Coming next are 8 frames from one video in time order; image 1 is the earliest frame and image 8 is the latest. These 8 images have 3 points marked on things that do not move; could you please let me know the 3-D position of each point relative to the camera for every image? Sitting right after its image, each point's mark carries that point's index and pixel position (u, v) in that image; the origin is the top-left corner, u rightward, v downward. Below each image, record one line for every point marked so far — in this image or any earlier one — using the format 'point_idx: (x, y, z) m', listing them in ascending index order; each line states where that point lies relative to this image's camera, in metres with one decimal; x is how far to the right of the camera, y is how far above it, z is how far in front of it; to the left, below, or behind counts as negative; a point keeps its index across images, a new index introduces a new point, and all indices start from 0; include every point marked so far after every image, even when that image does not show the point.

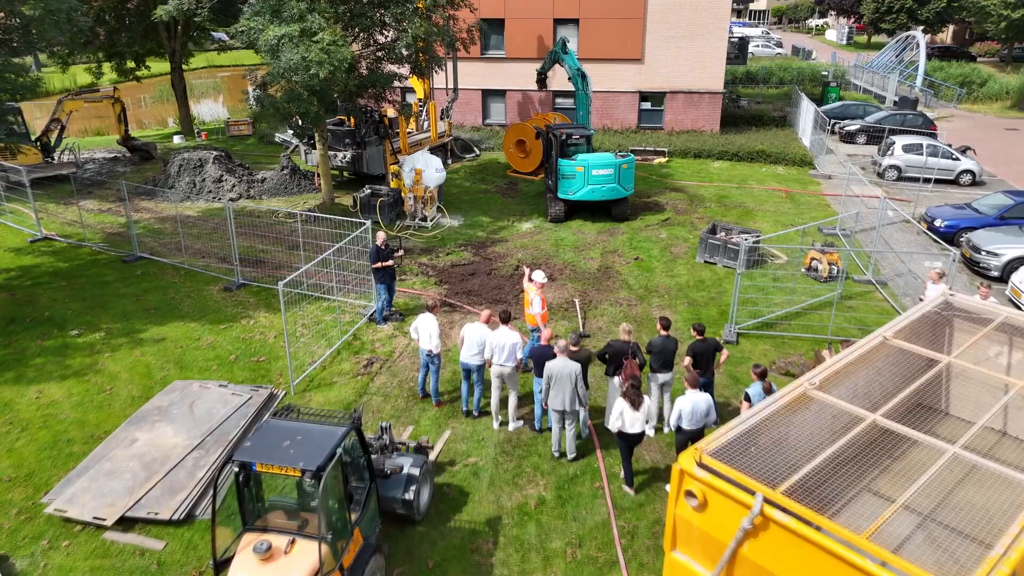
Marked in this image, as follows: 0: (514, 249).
0: (0.0, +0.8, +15.2) m
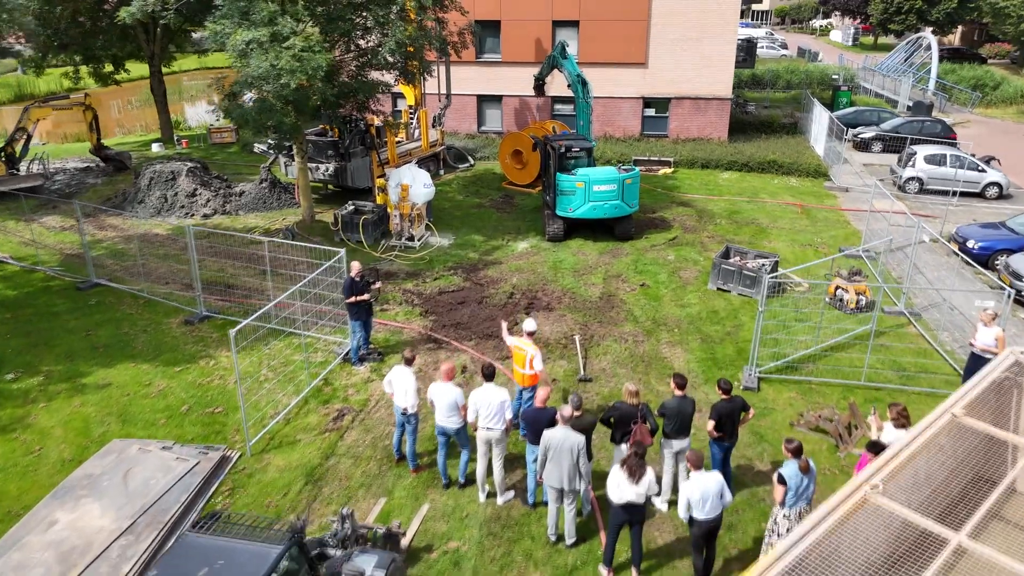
0: (-0.1, +0.3, +14.0) m
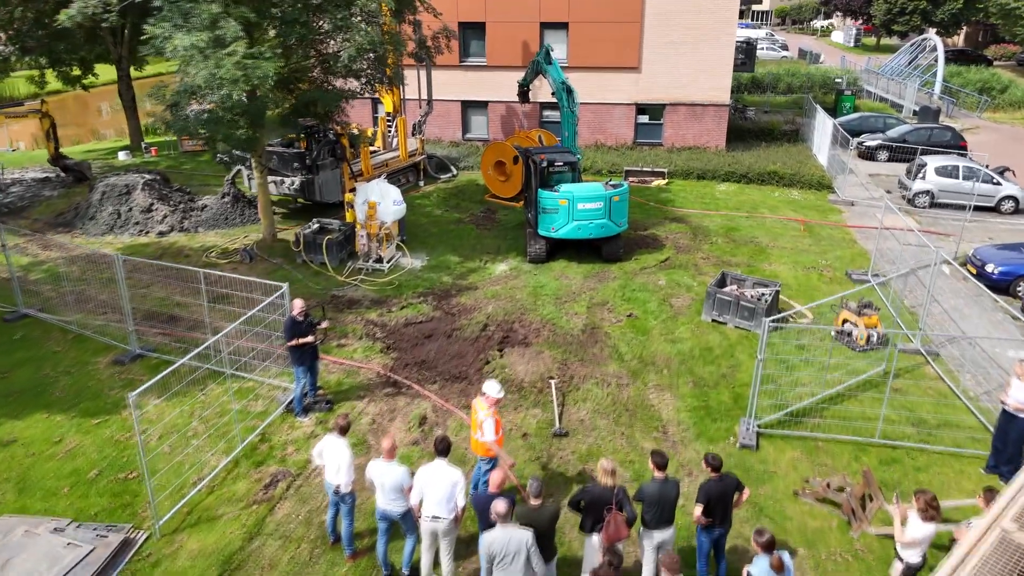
0: (-0.5, -0.2, +12.7) m
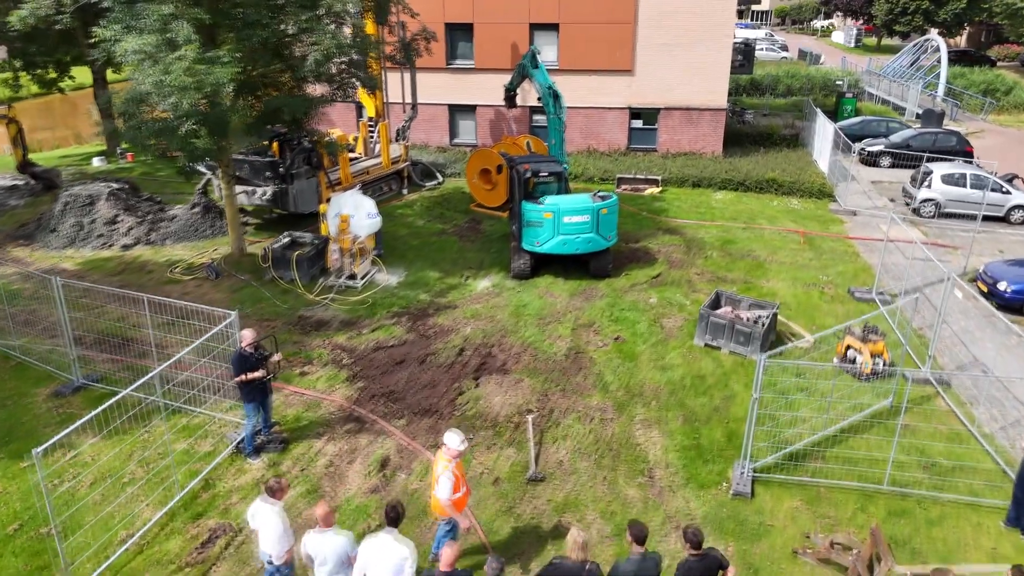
0: (-0.8, -0.5, +11.9) m
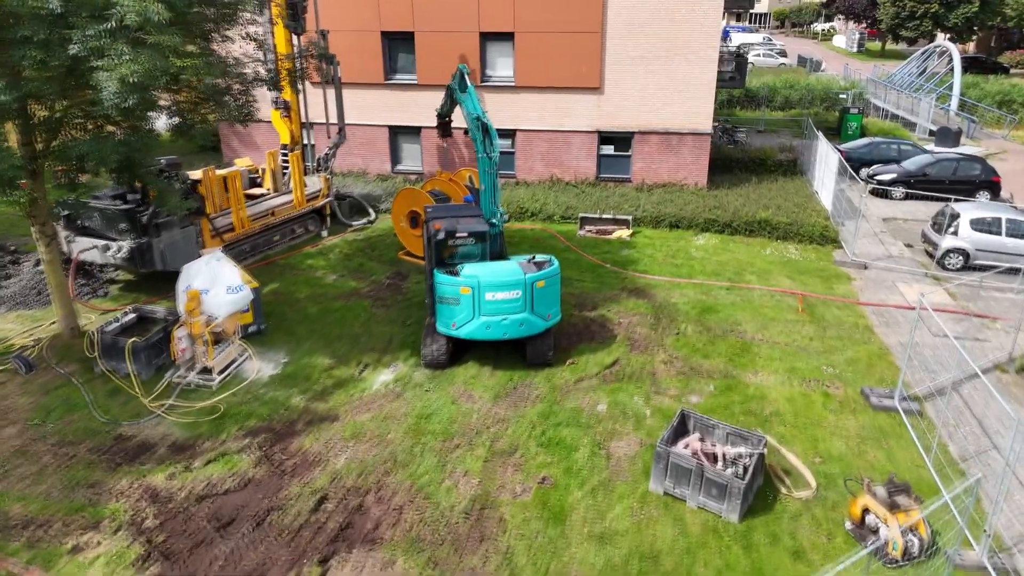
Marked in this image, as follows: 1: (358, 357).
0: (-2.1, -1.9, +8.8) m
1: (-2.3, -1.0, +10.7) m
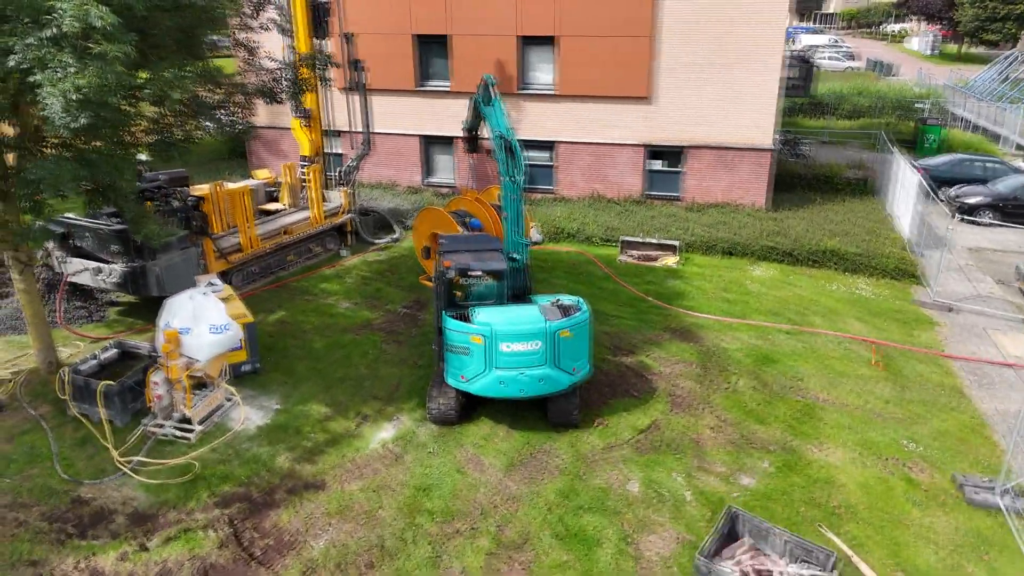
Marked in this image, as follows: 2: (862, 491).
0: (-2.0, -2.4, +7.5) m
1: (-2.0, -1.5, +9.4) m
2: (+3.8, -2.2, +7.9) m
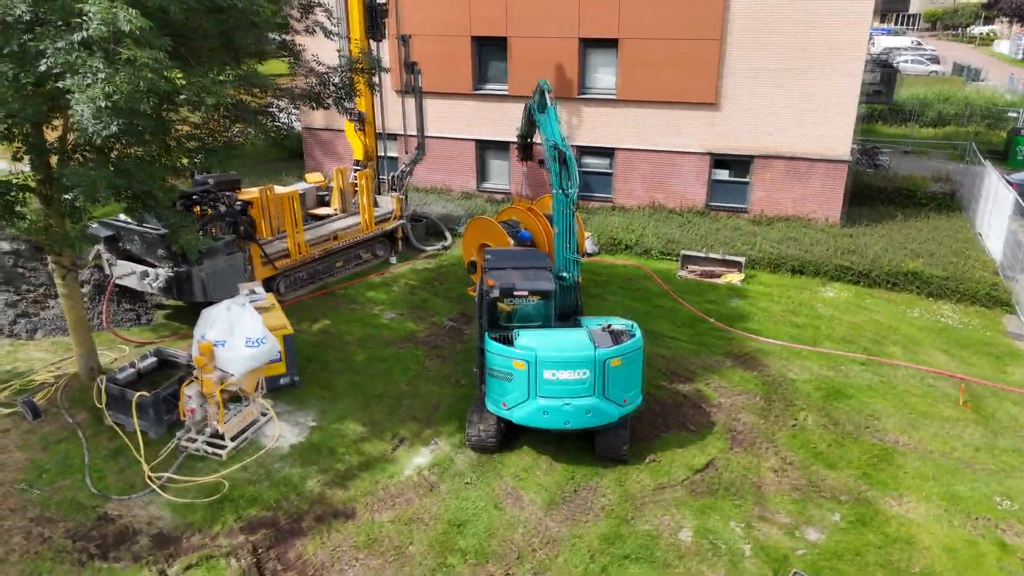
0: (-1.6, -2.6, +7.1) m
1: (-1.4, -1.7, +9.0) m
2: (+4.2, -2.6, +7.0) m
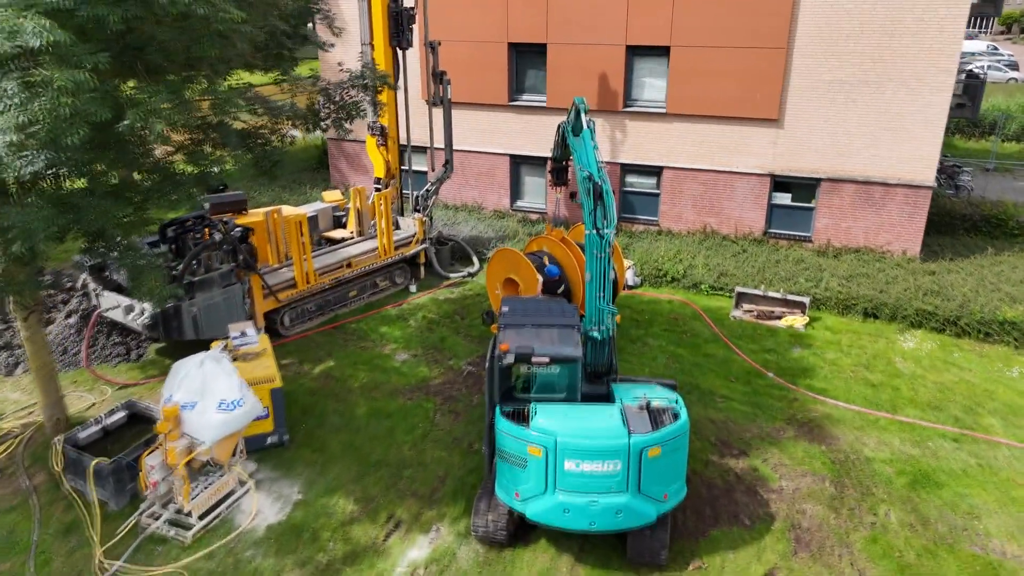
0: (-1.6, -3.2, +5.8) m
1: (-1.3, -2.3, +7.7) m
2: (+4.2, -3.3, +5.3) m
